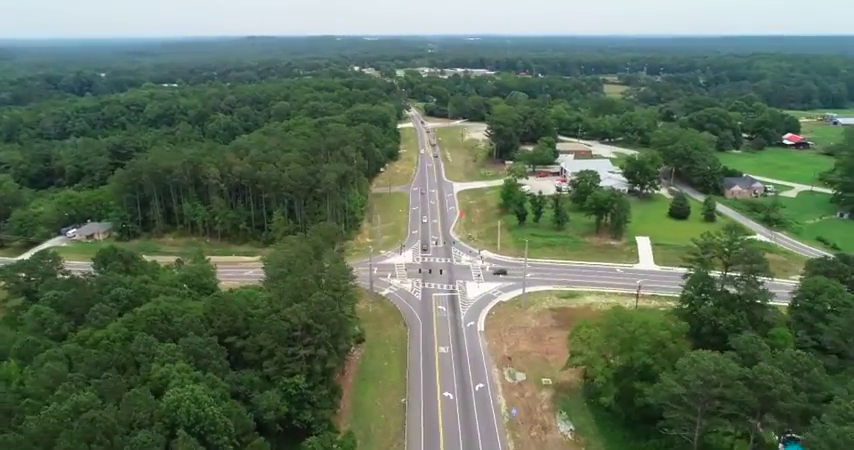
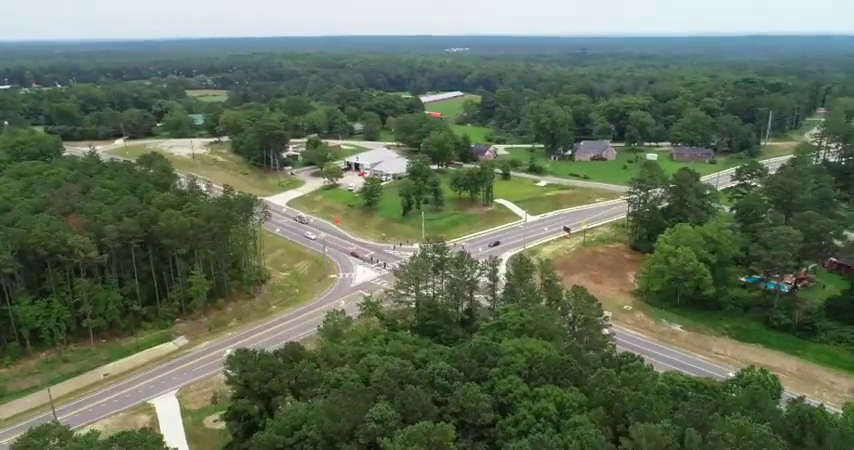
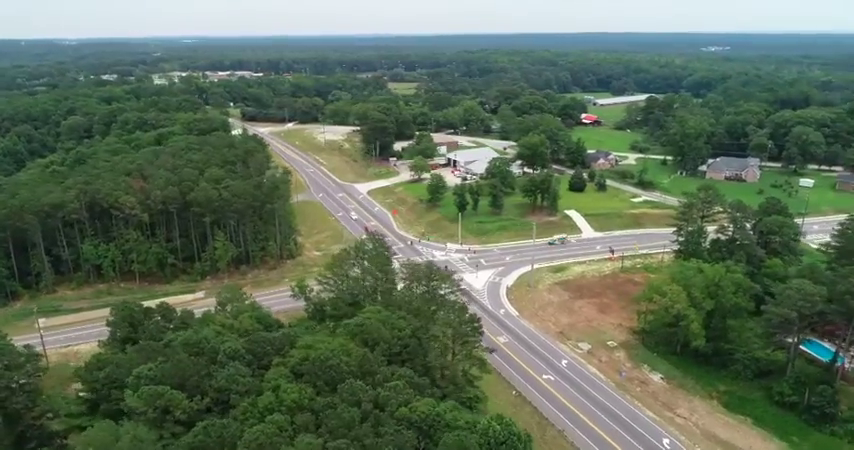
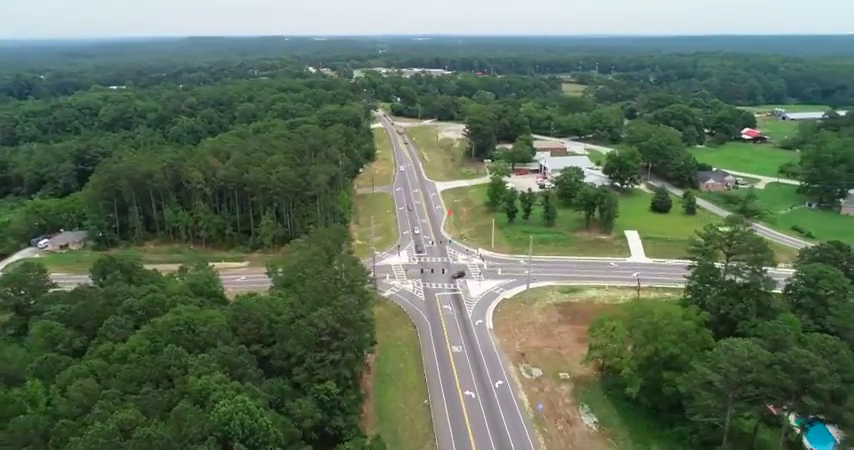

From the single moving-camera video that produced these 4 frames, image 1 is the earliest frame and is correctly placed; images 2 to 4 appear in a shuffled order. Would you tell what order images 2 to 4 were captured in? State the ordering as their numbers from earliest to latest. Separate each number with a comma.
4, 3, 2
